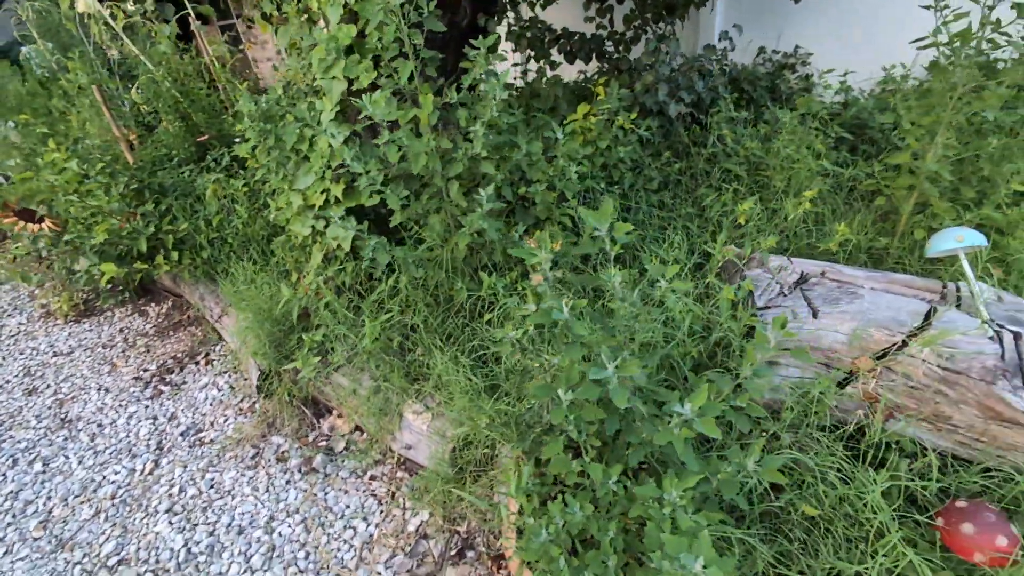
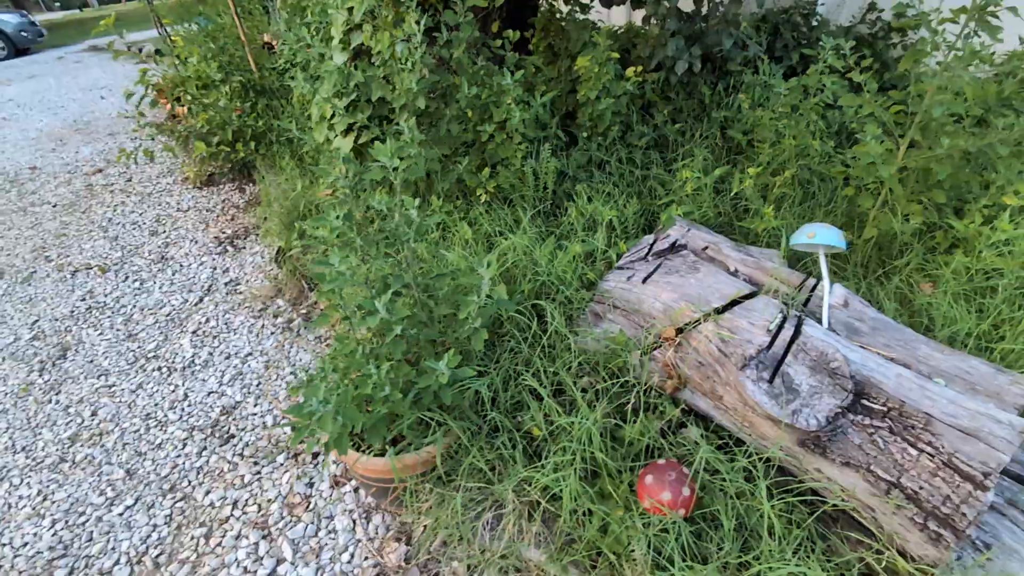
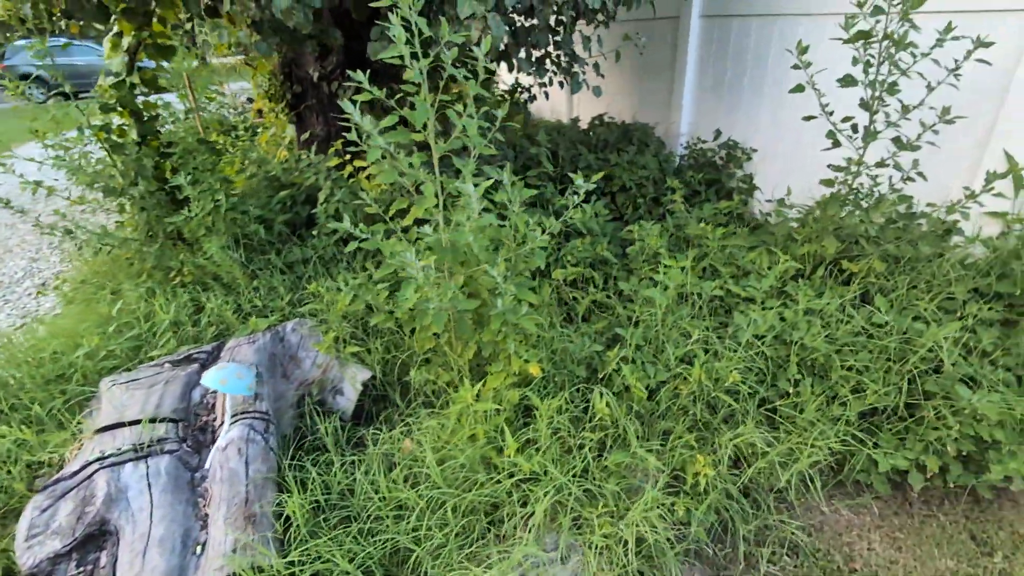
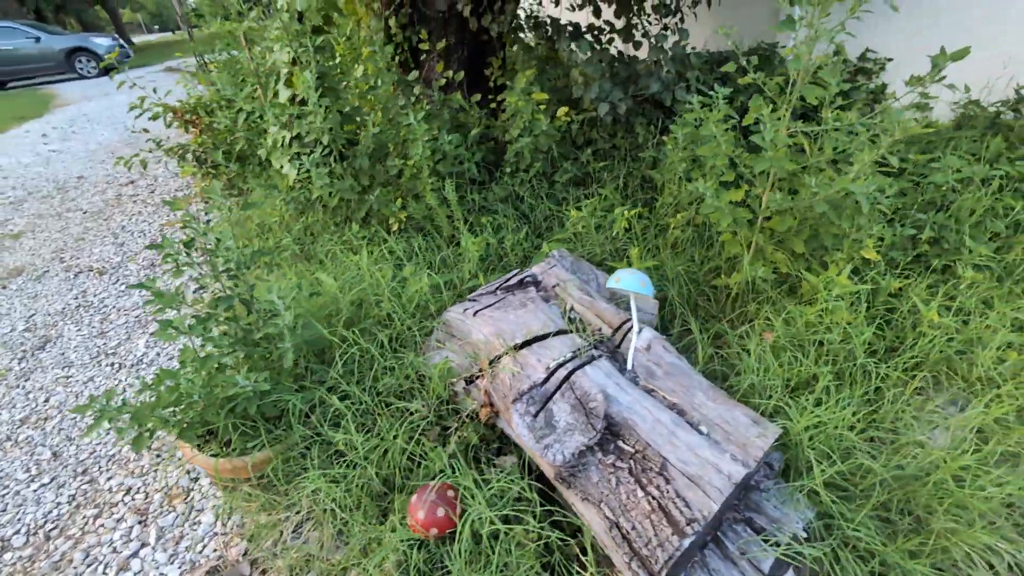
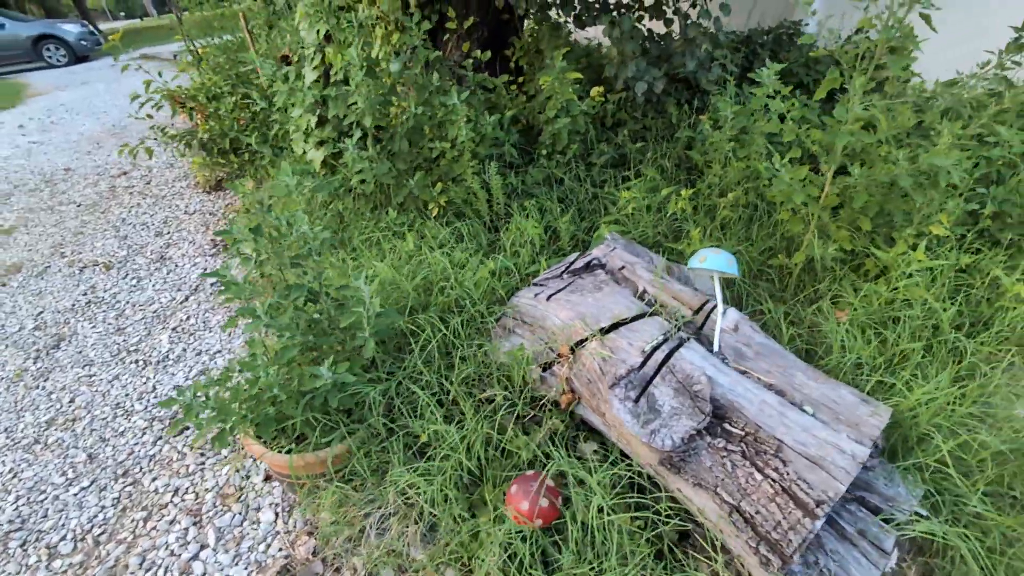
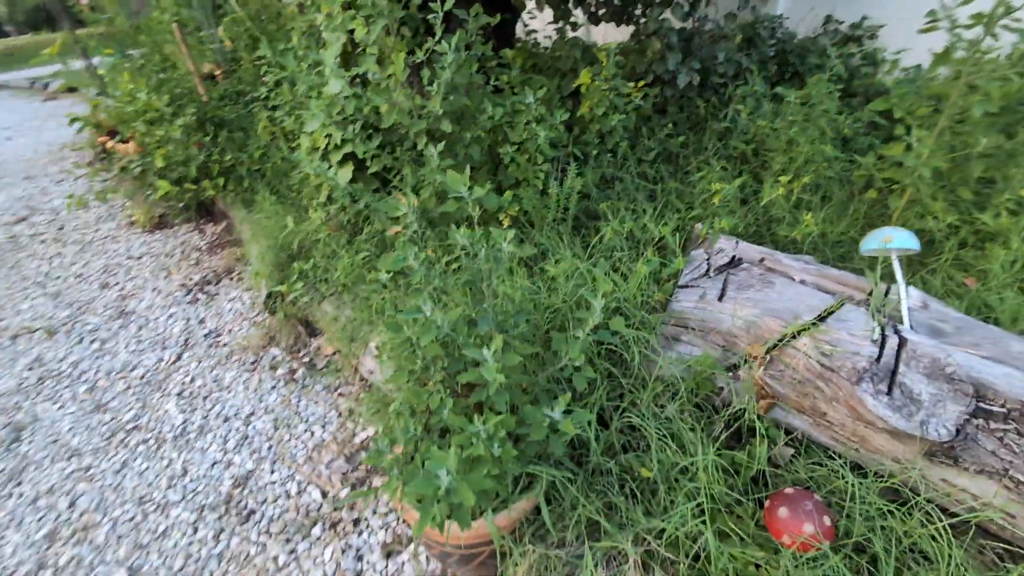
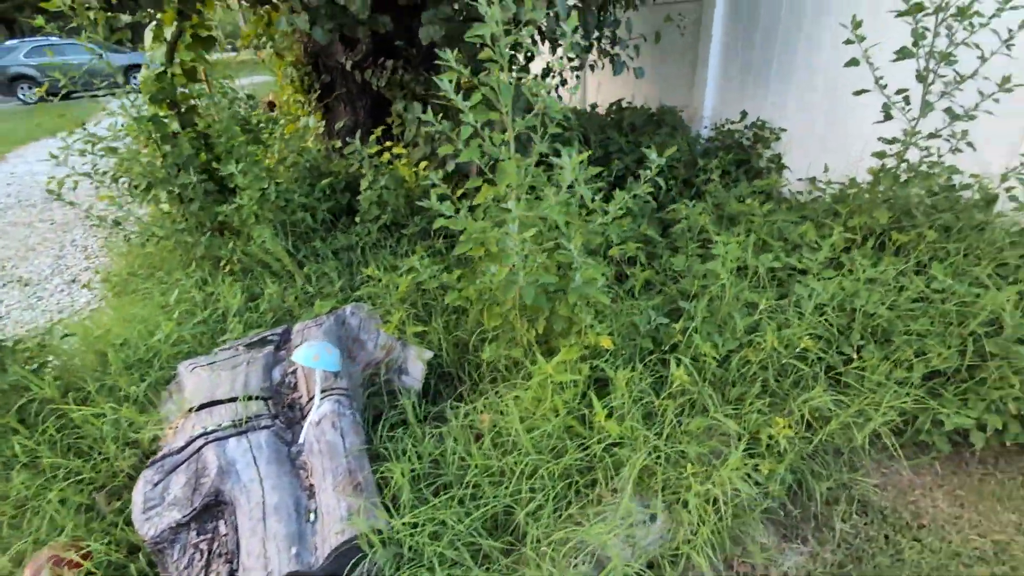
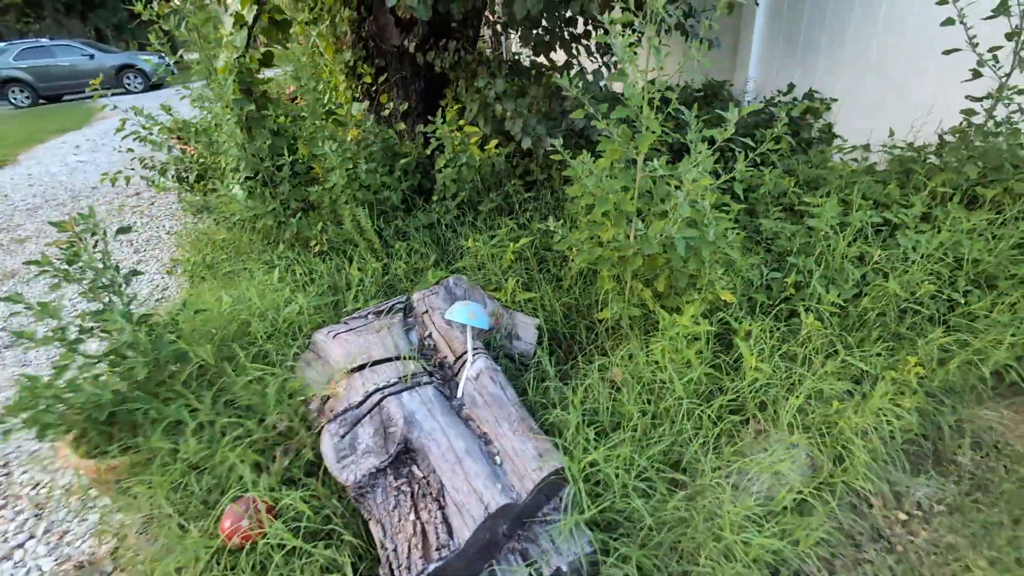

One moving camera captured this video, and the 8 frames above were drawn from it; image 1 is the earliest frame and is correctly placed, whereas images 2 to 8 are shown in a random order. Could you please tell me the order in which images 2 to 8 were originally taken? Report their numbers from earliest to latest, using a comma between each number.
6, 2, 5, 4, 8, 7, 3
